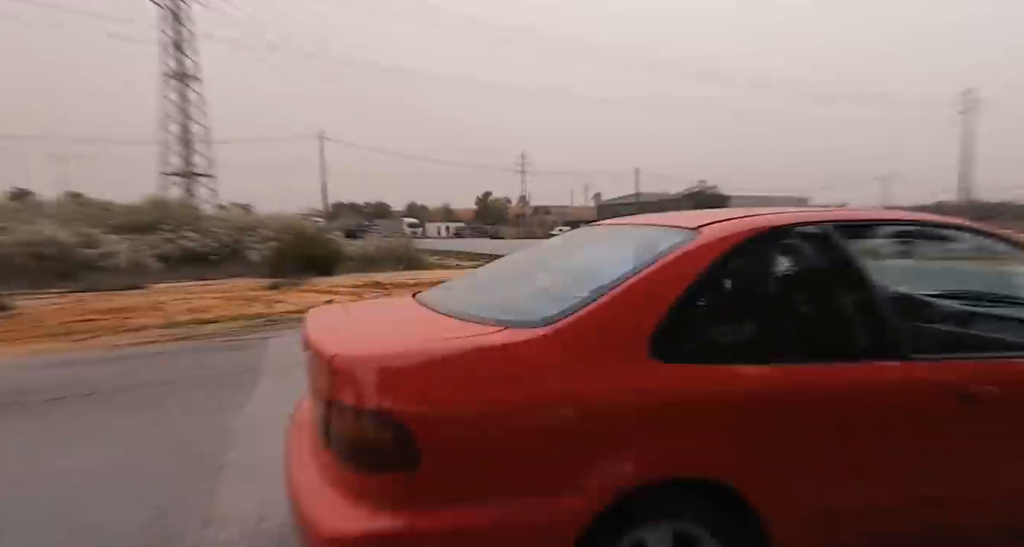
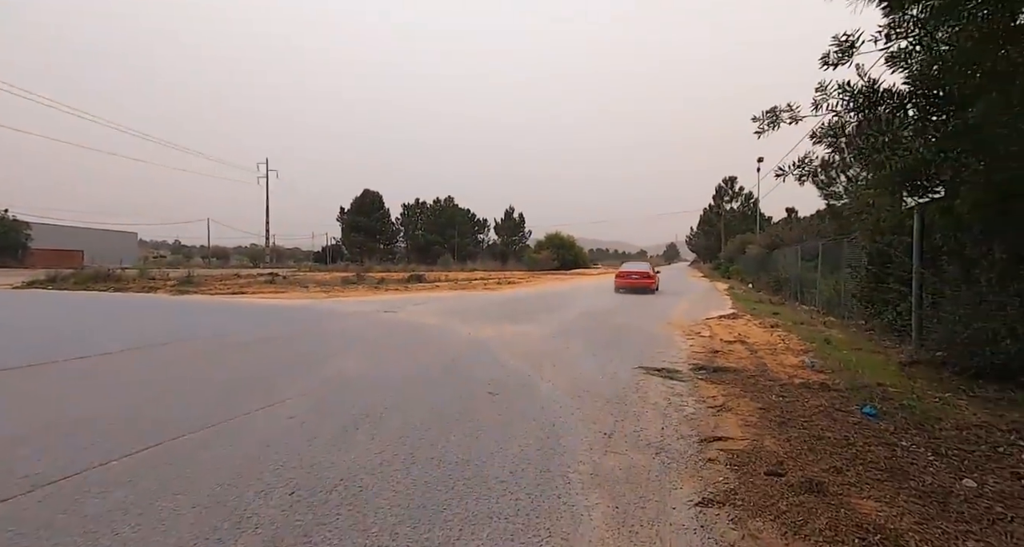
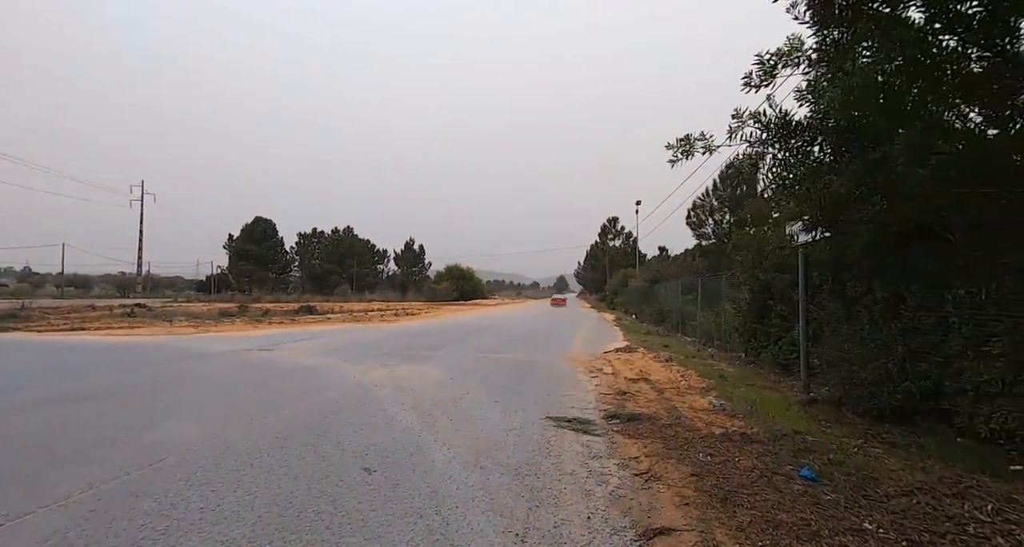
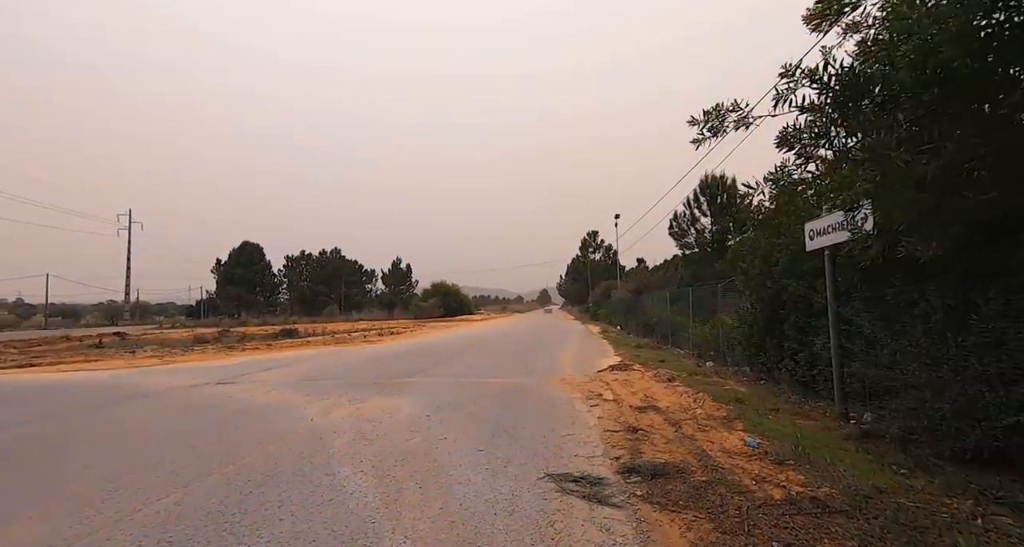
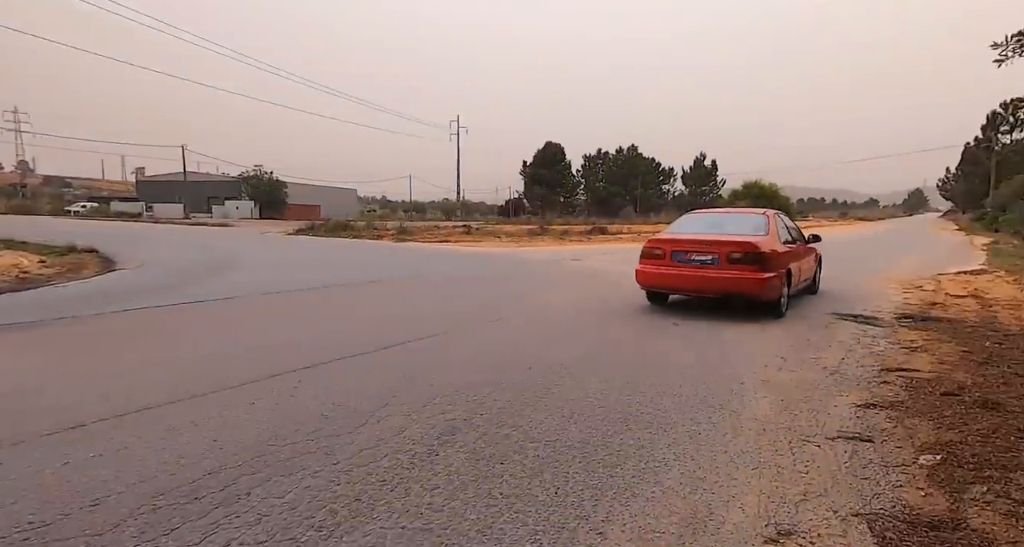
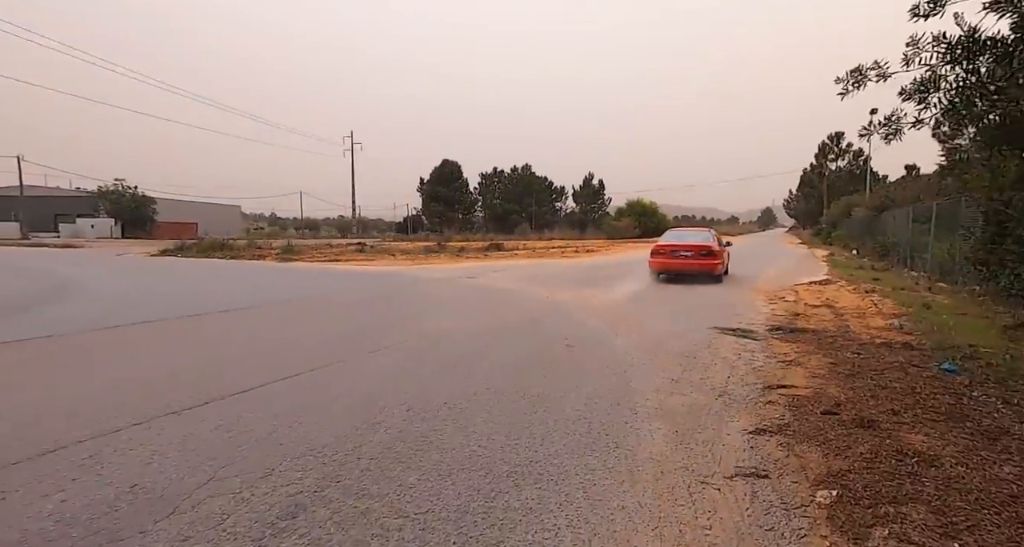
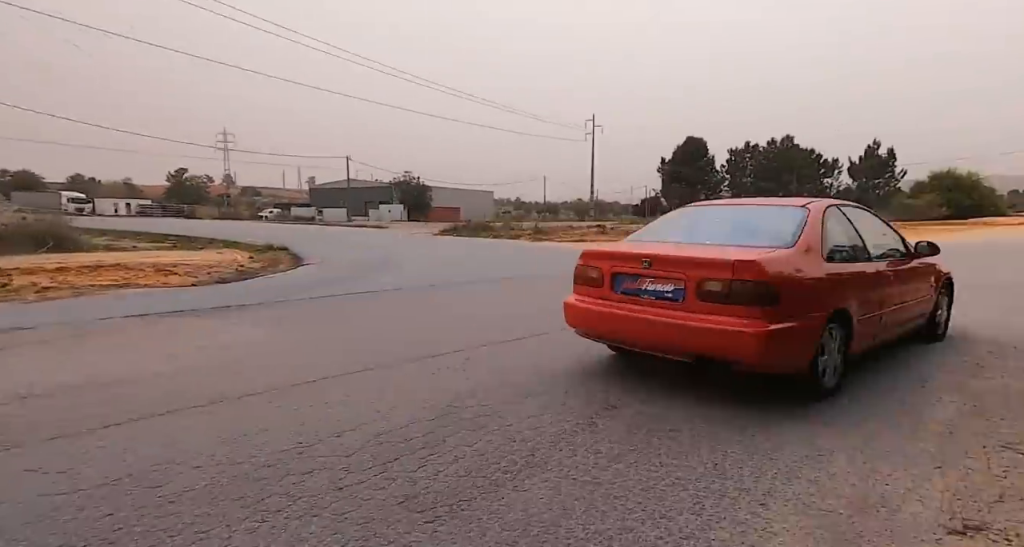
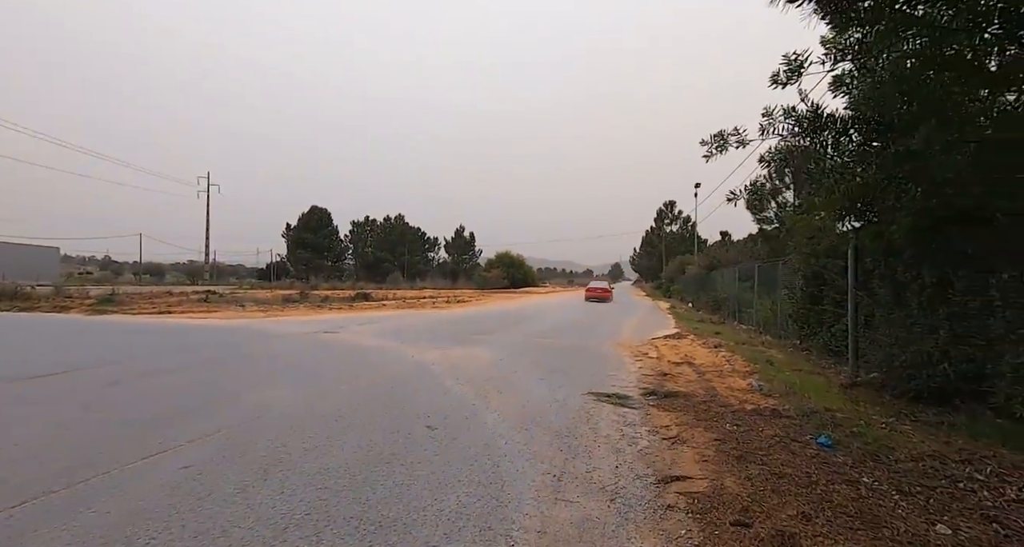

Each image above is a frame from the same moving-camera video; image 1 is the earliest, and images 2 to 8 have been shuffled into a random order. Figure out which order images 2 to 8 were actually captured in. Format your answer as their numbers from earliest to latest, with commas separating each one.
7, 5, 6, 2, 8, 3, 4
